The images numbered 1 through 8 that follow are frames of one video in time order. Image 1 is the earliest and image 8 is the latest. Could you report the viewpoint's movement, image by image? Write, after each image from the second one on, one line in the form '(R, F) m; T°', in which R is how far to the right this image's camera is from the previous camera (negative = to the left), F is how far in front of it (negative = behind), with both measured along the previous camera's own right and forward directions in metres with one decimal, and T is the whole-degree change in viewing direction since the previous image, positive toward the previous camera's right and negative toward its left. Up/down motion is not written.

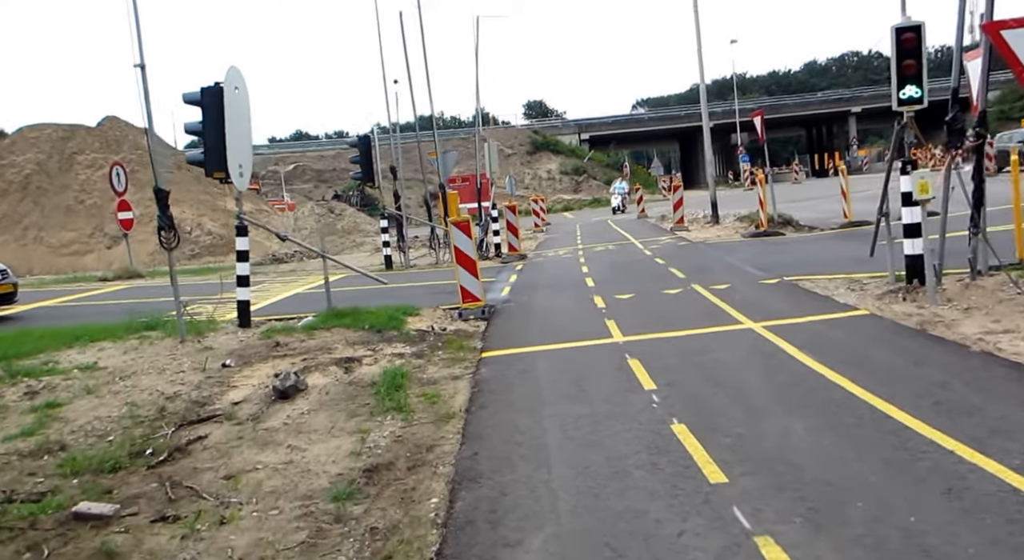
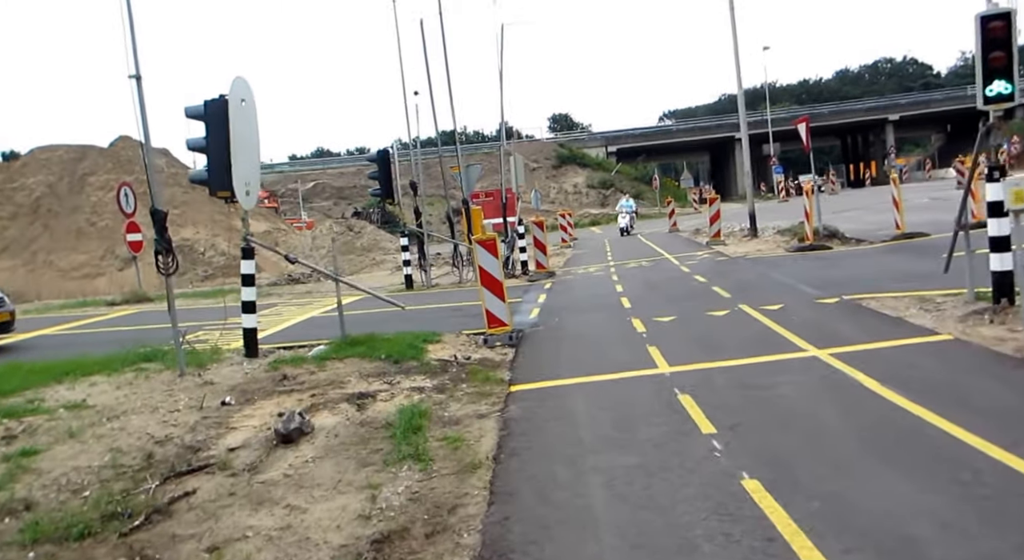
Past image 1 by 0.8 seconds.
(-0.1, +1.1) m; -2°
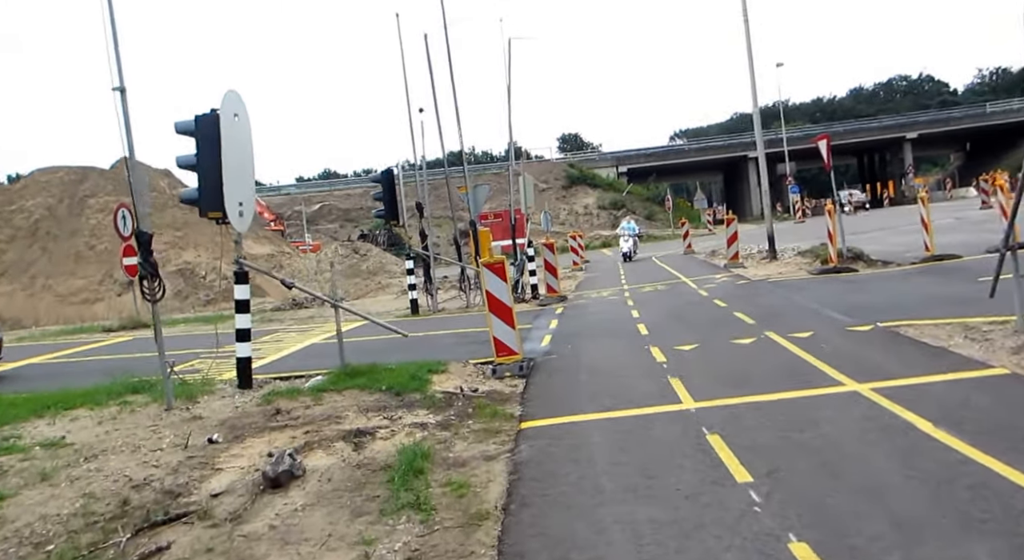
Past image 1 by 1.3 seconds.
(0.0, +0.7) m; -1°
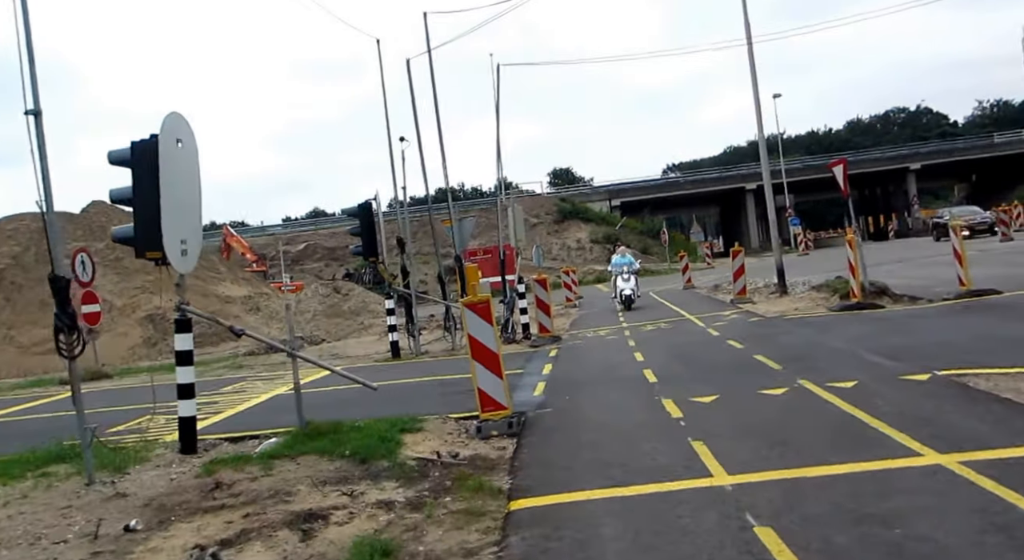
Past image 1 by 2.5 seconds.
(+0.1, +1.4) m; +1°
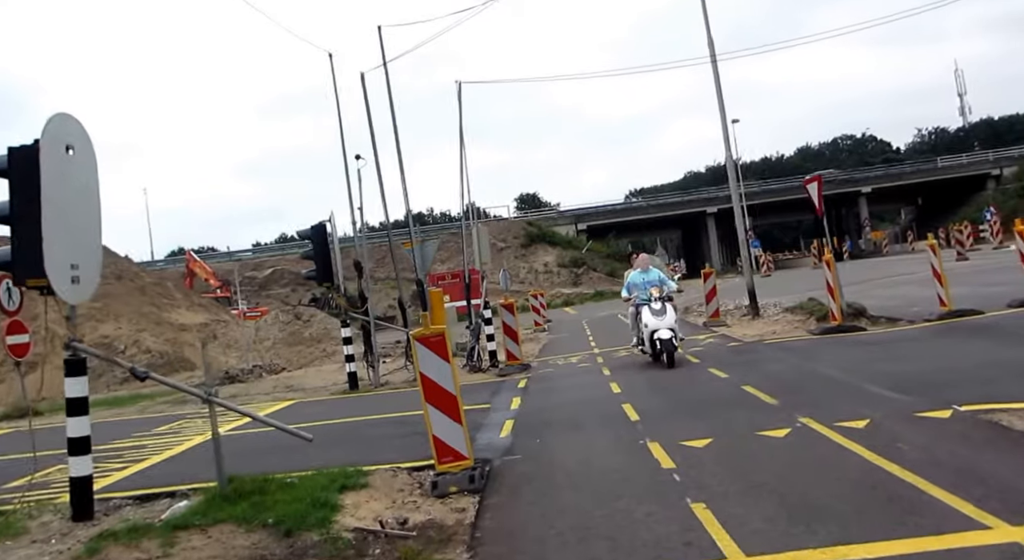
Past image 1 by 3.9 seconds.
(+0.1, +1.3) m; +2°
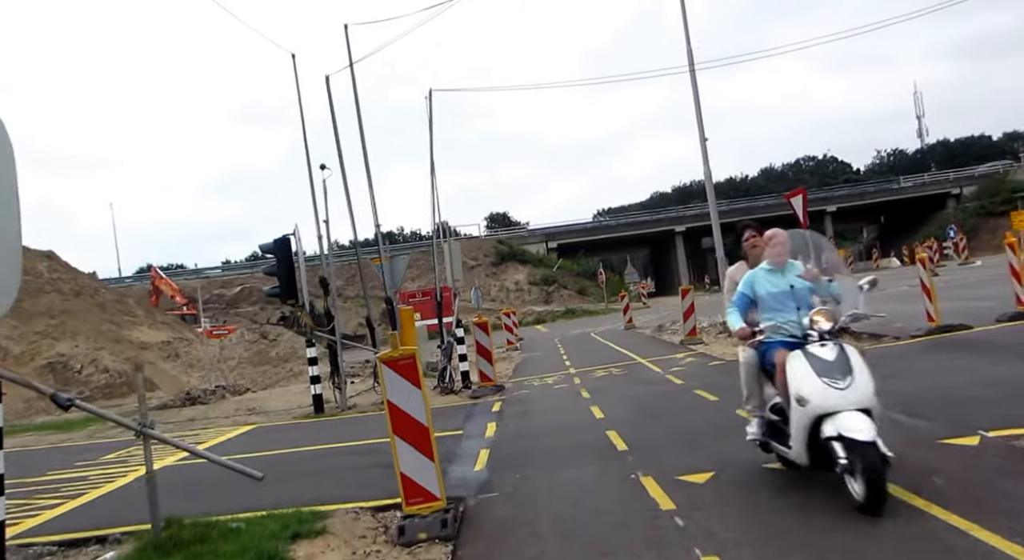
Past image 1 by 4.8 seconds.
(-0.1, +0.8) m; +2°
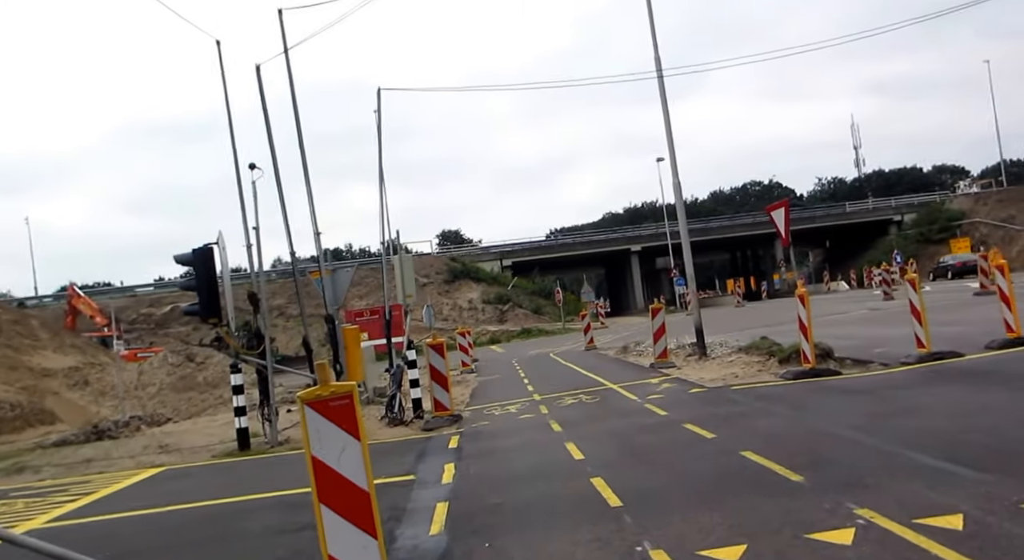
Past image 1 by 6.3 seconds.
(-0.1, +1.8) m; +3°
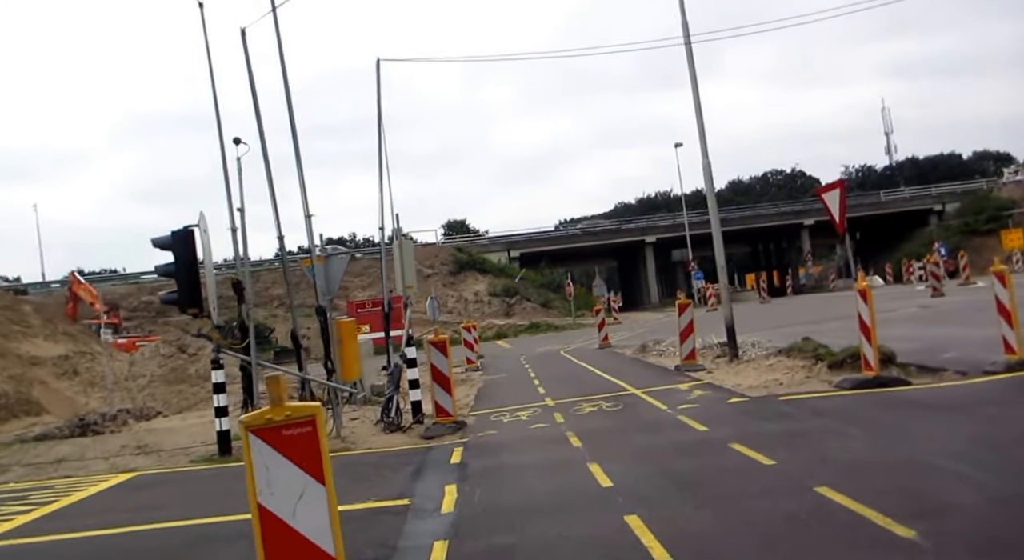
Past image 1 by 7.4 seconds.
(-0.1, +1.6) m; -1°
